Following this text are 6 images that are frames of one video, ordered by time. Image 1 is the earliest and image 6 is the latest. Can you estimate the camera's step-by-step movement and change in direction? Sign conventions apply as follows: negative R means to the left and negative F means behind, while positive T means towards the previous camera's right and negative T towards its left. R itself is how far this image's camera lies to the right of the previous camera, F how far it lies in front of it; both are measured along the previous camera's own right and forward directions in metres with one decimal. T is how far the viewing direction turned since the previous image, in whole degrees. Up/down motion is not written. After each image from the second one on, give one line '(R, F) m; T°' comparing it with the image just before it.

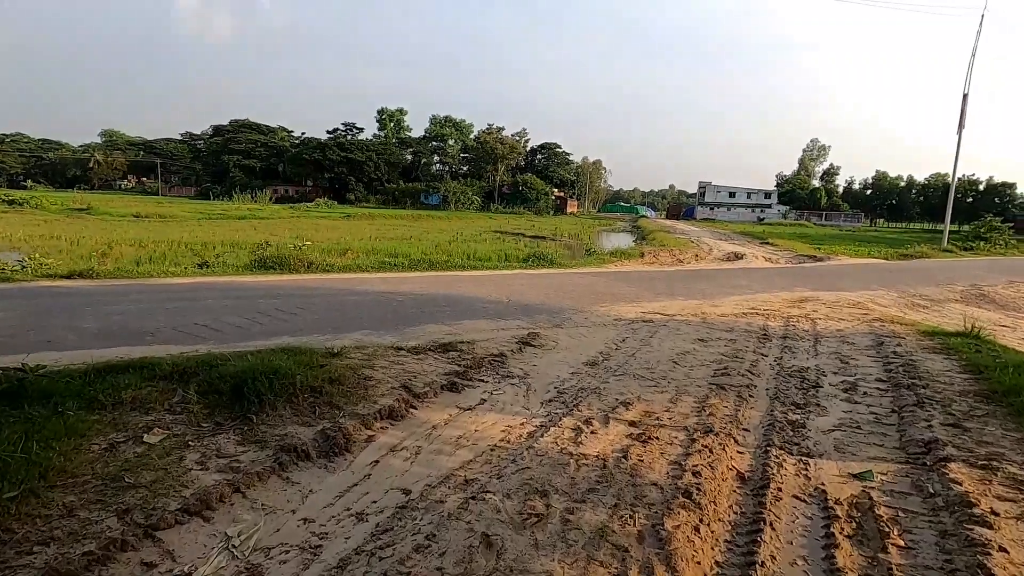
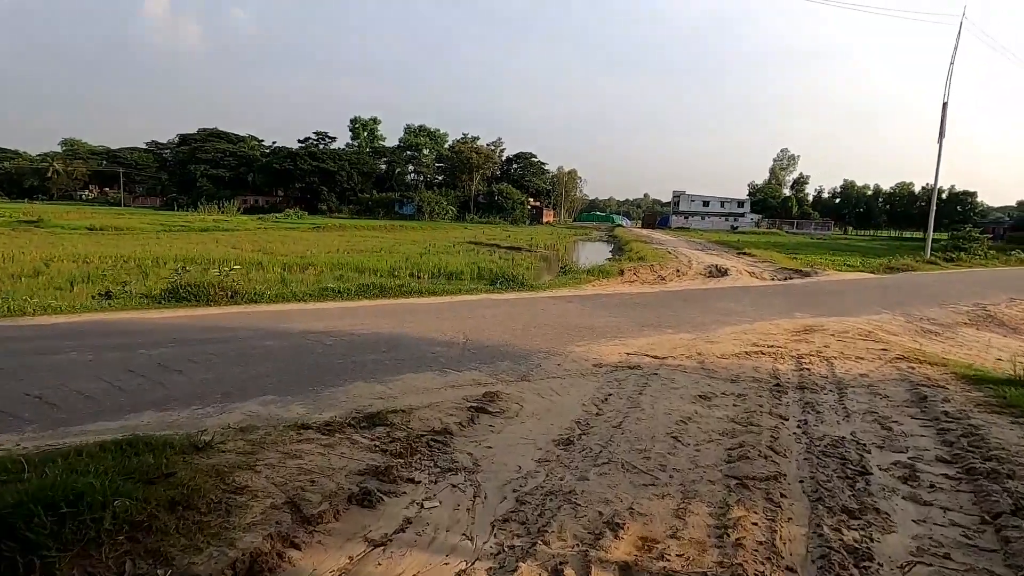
(+0.3, +1.7) m; +2°
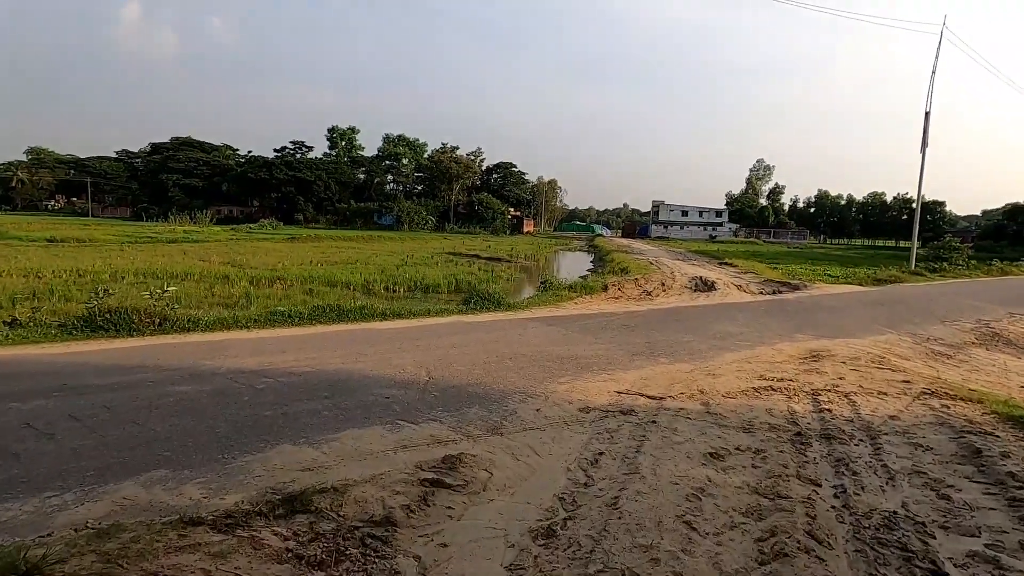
(+0.1, +1.2) m; +2°
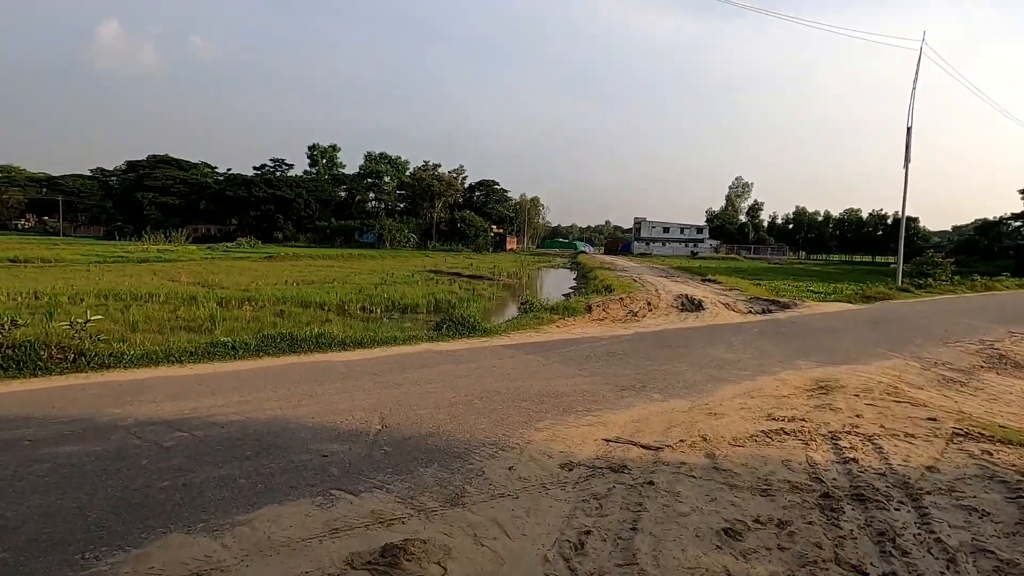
(+0.2, +1.0) m; +2°
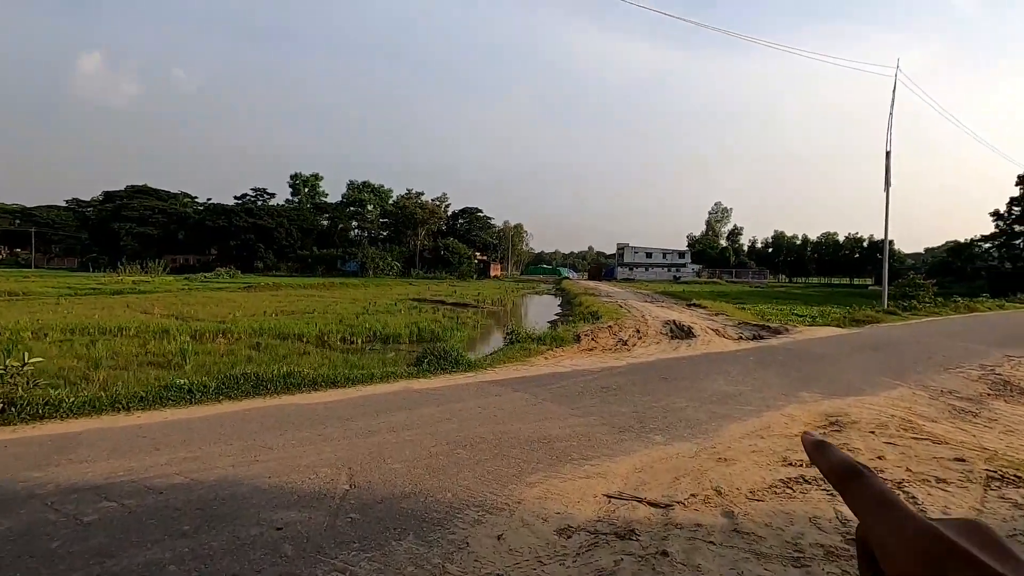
(0.0, +0.6) m; +2°
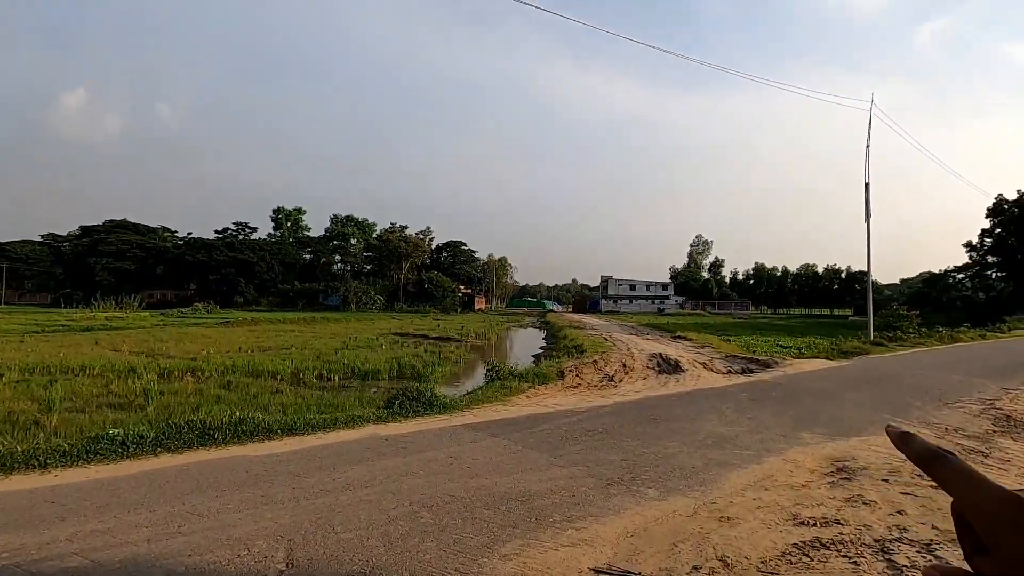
(+0.1, +0.7) m; +2°
